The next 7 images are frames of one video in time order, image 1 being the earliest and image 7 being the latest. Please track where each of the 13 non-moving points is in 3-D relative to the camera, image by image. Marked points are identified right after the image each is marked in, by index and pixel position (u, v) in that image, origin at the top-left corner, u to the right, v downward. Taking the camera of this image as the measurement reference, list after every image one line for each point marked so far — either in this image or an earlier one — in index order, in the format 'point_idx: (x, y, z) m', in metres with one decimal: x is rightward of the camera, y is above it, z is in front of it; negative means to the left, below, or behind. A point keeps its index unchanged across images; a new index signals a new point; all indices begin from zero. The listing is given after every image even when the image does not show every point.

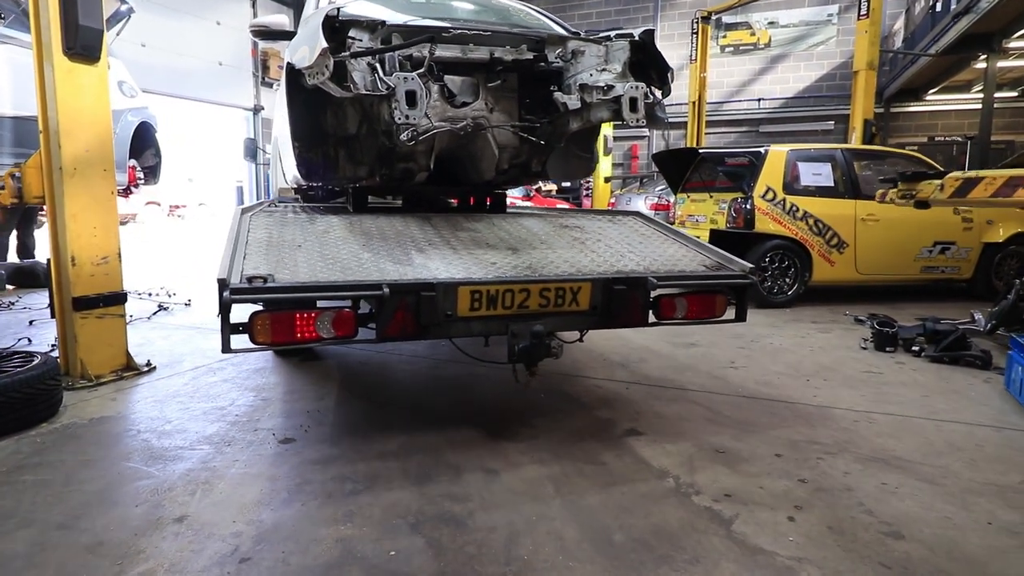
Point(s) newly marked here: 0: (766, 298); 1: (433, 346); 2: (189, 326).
0: (+2.4, -0.1, +5.9) m
1: (-0.6, -0.4, +4.7) m
2: (-2.6, -0.3, +4.9) m
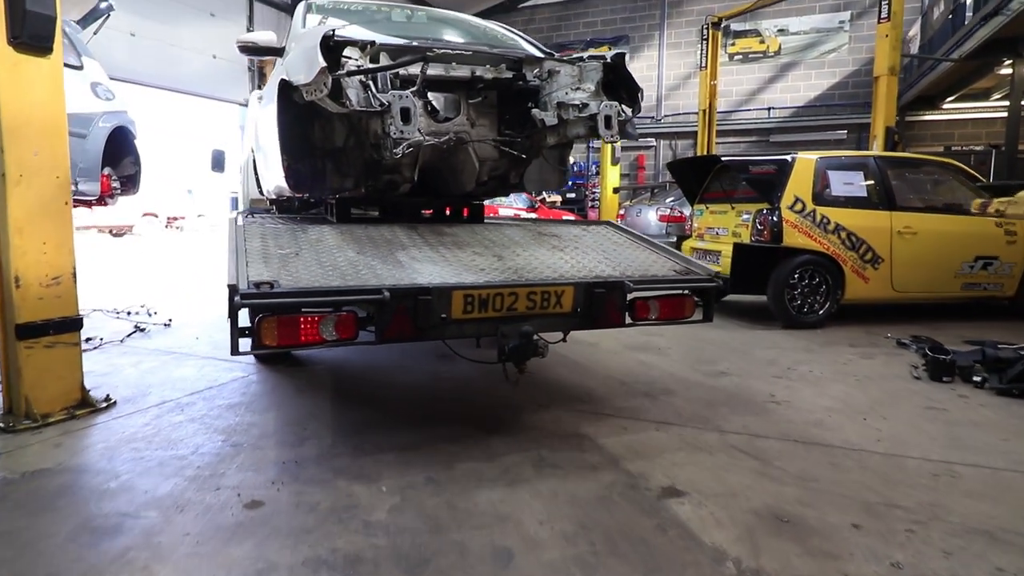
0: (+2.5, -0.3, +5.4) m
1: (-0.5, -0.5, +4.2) m
2: (-2.5, -0.5, +4.5) m
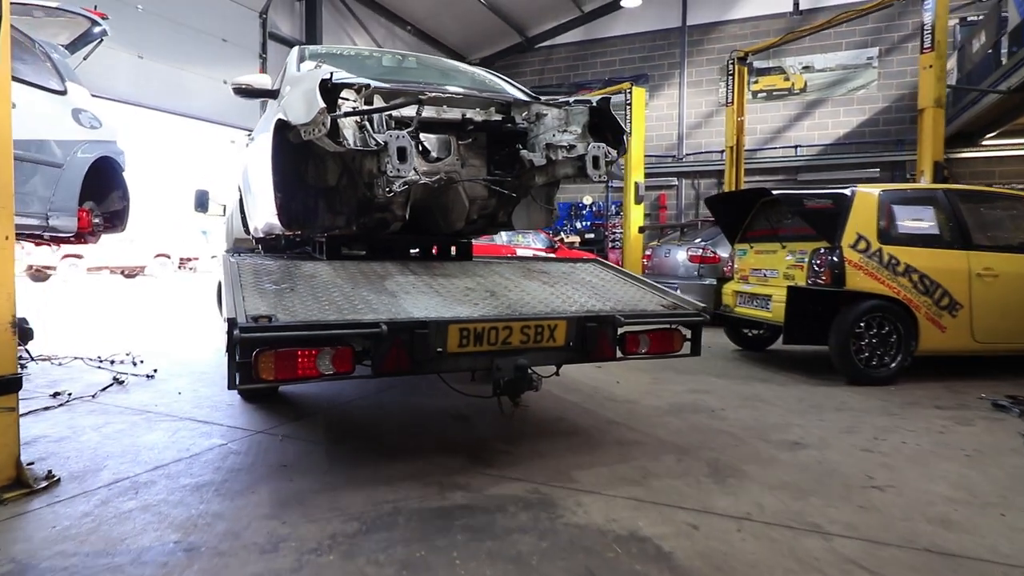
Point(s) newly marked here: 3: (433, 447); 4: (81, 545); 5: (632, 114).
0: (+2.7, -0.6, +4.7) m
1: (-0.4, -0.8, +3.6) m
2: (-2.3, -0.8, +3.9) m
3: (-0.4, -0.8, +3.3) m
4: (-1.5, -0.9, +2.2) m
5: (+2.0, +2.9, +10.4) m
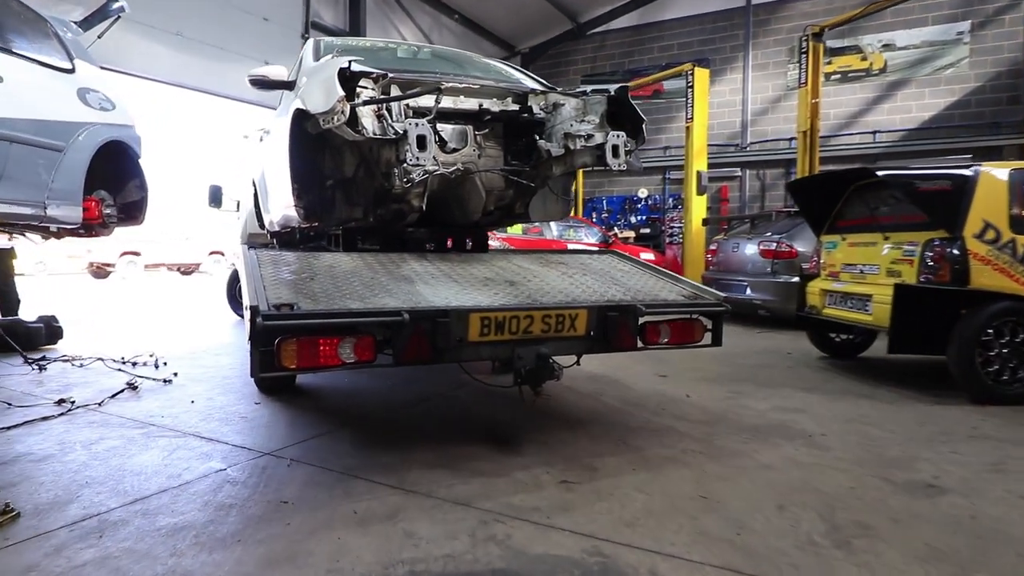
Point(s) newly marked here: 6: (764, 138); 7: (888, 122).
0: (+3.0, -0.6, +3.9) m
1: (-0.1, -0.8, +3.0) m
2: (-2.1, -0.7, +3.4) m
3: (-0.2, -0.8, +2.7) m
4: (-1.4, -0.9, +1.7) m
5: (+2.8, +2.9, +9.6) m
6: (+5.5, +3.3, +13.6) m
7: (+7.7, +3.4, +12.7) m
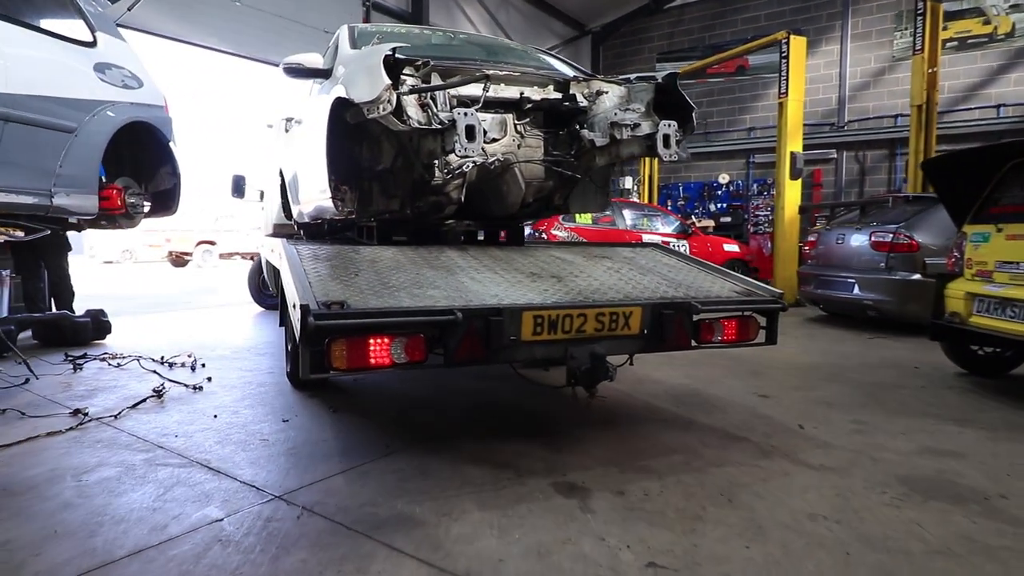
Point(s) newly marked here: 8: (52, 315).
0: (+3.3, -0.7, +2.9) m
1: (+0.1, -0.8, +2.4) m
2: (-1.7, -0.7, +3.0) m
3: (0.0, -0.8, +2.0) m
4: (-1.2, -0.9, +1.2) m
5: (+3.8, +3.0, +8.6) m
6: (+6.9, +3.4, +12.2) m
7: (+9.0, +3.5, +11.0) m
8: (-3.9, -0.2, +5.3) m
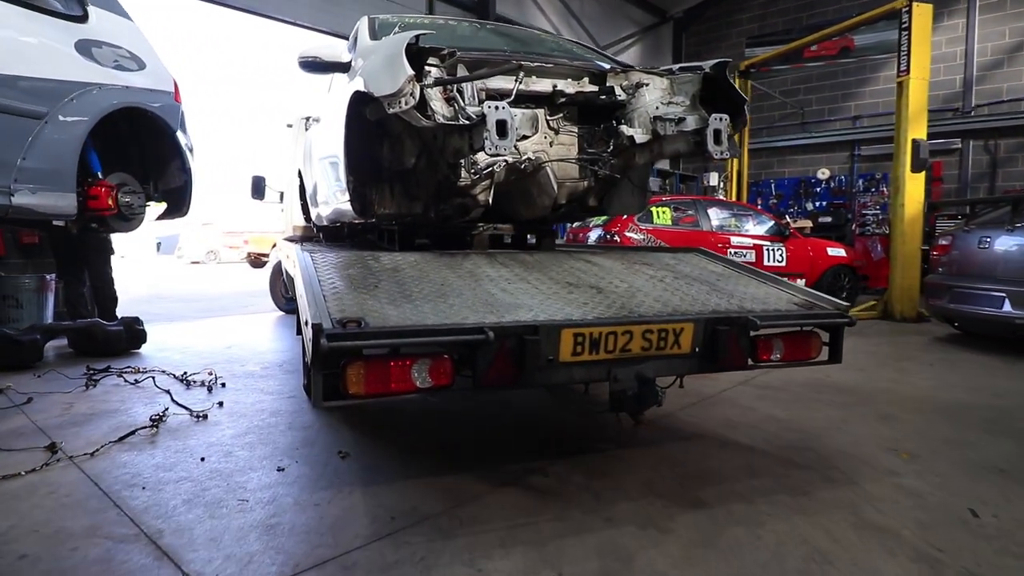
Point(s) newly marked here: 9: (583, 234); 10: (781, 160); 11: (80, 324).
0: (+3.5, -0.8, +1.7) m
1: (+0.2, -0.9, +1.6) m
2: (-1.6, -0.8, +2.4) m
3: (+0.1, -0.9, +1.3) m
4: (-1.3, -1.0, +0.5) m
5: (+4.7, +2.9, +7.3) m
6: (+8.2, +3.2, +10.5) m
7: (+10.1, +3.3, +9.1) m
8: (-3.5, -0.3, +5.0) m
9: (+0.9, +0.7, +7.6) m
10: (+5.4, +2.6, +12.5) m
11: (-3.5, -0.3, +5.0) m
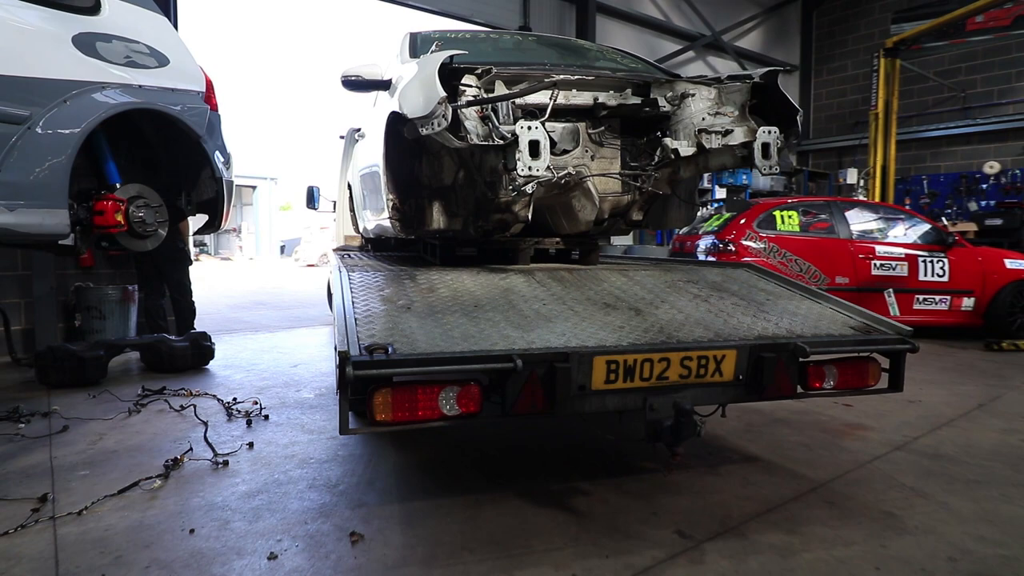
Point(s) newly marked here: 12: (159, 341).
0: (+3.4, -1.0, +0.4) m
1: (+0.2, -1.1, +0.8) m
2: (-1.4, -0.9, +2.0) m
3: (0.0, -1.1, +0.5) m
4: (-1.5, -1.1, +0.1) m
5: (+5.6, +2.6, +5.6) m
6: (+9.7, +3.0, +8.2) m
7: (+11.3, +3.0, +6.5) m
8: (-2.8, -0.4, +4.8) m
9: (+1.9, +0.5, +6.6) m
10: (+7.3, +2.3, +10.6) m
11: (-2.8, -0.4, +4.8) m
12: (-2.7, -0.4, +4.8) m
